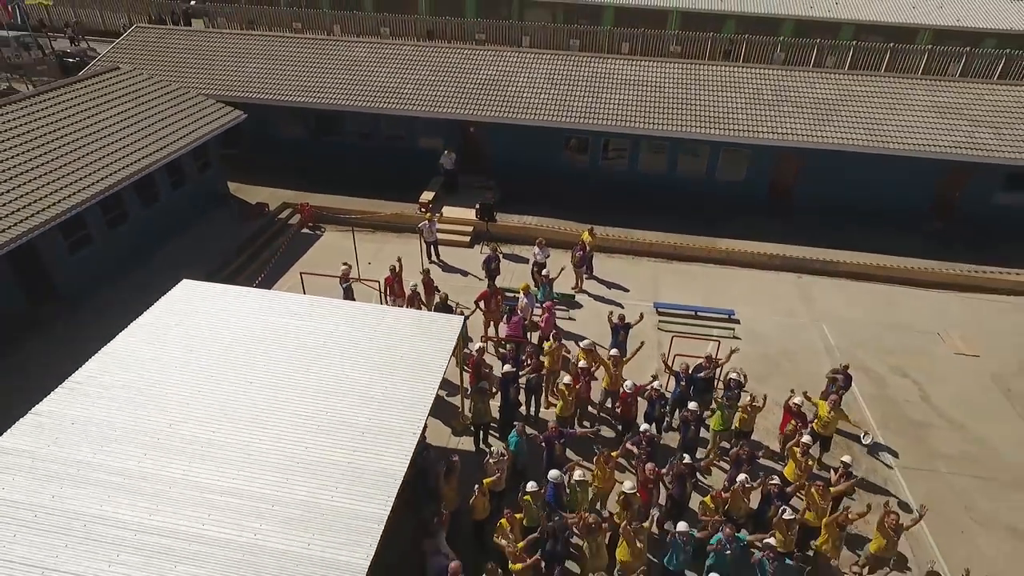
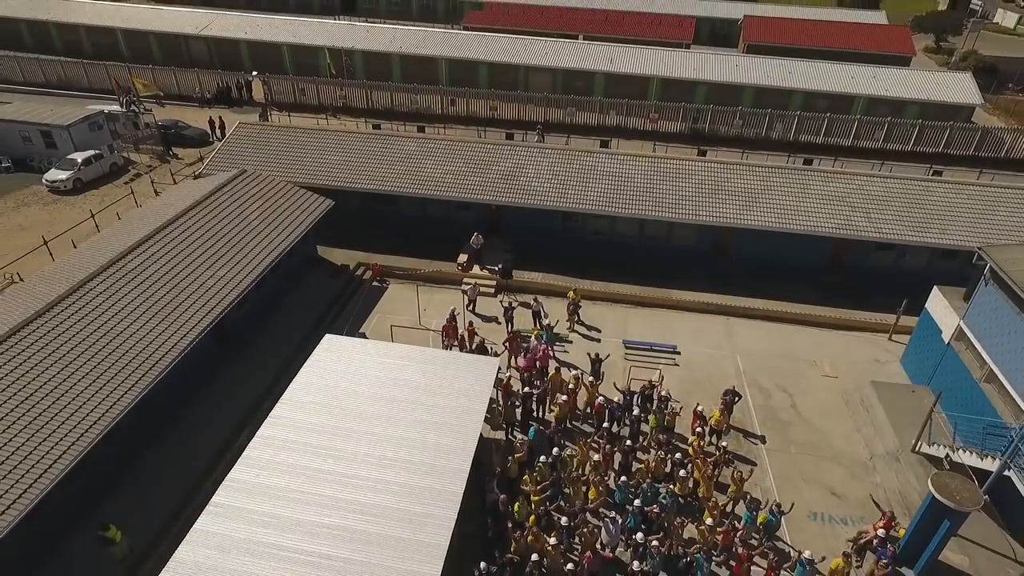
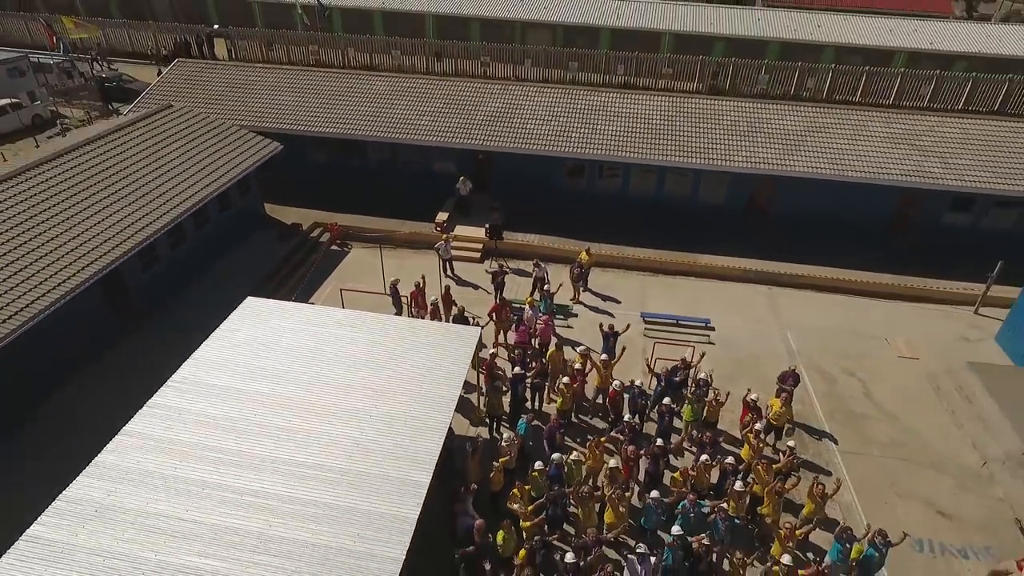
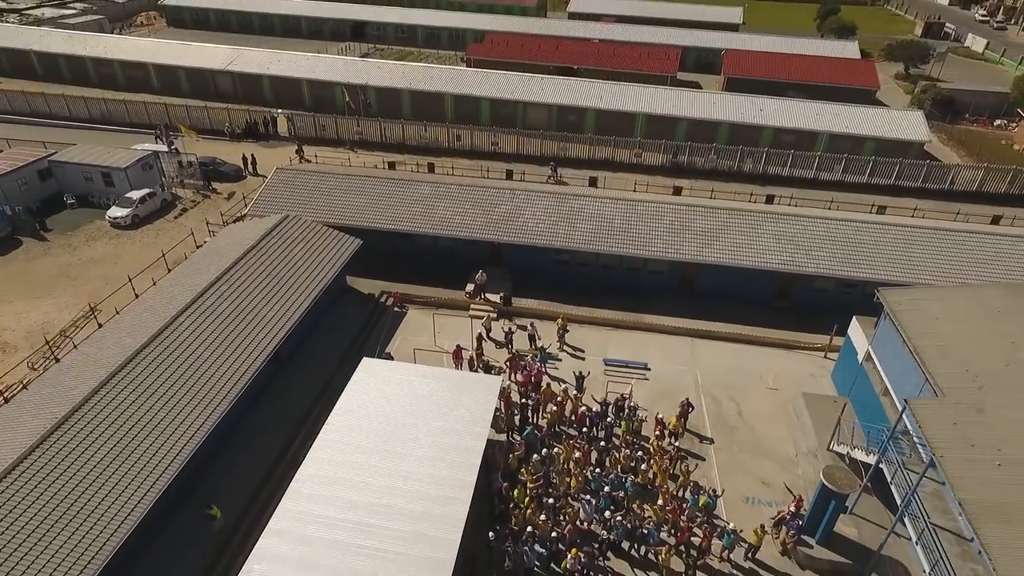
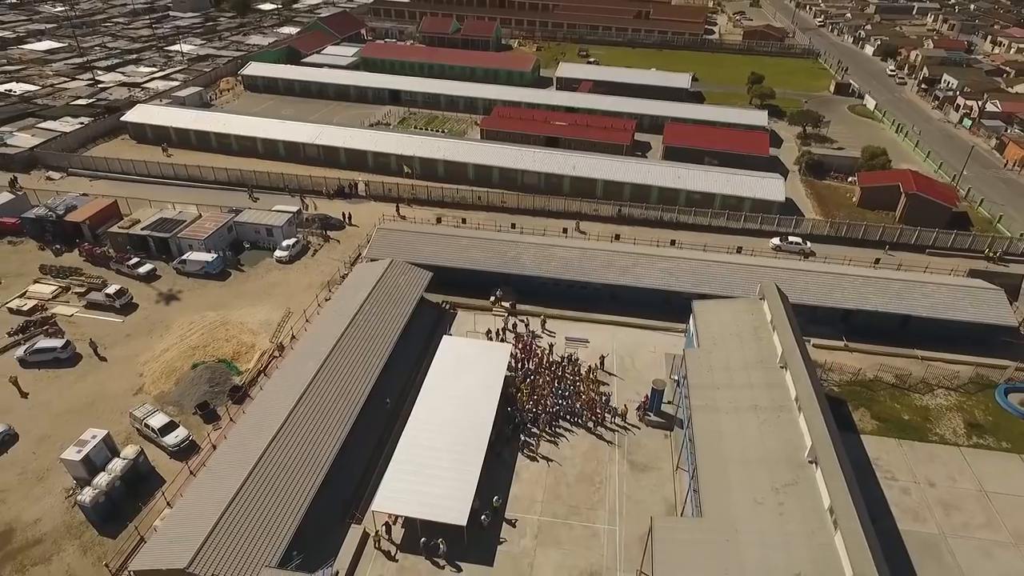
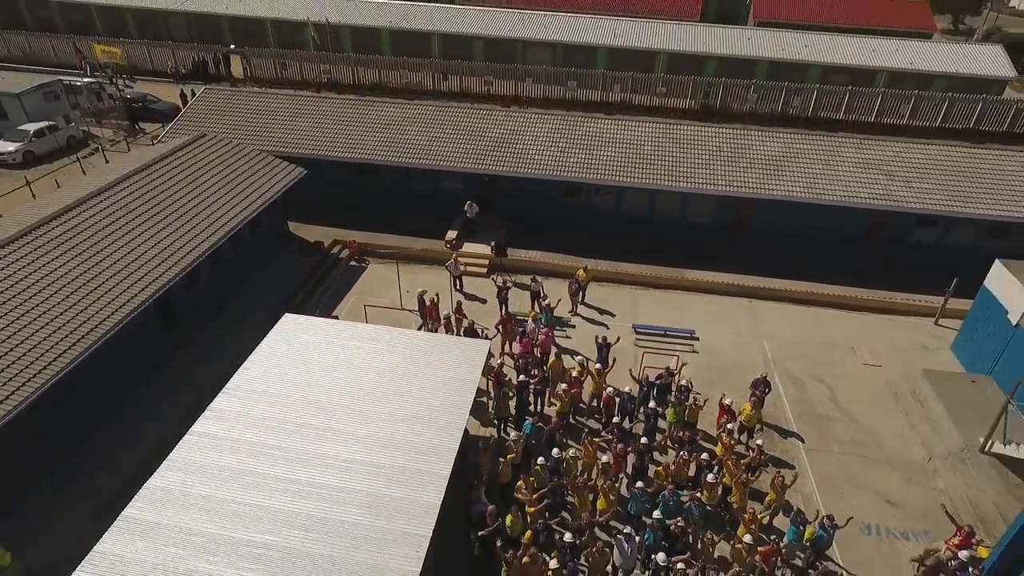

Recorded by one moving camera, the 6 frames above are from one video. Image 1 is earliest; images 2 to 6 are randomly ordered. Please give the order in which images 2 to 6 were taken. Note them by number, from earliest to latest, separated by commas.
3, 6, 2, 4, 5
